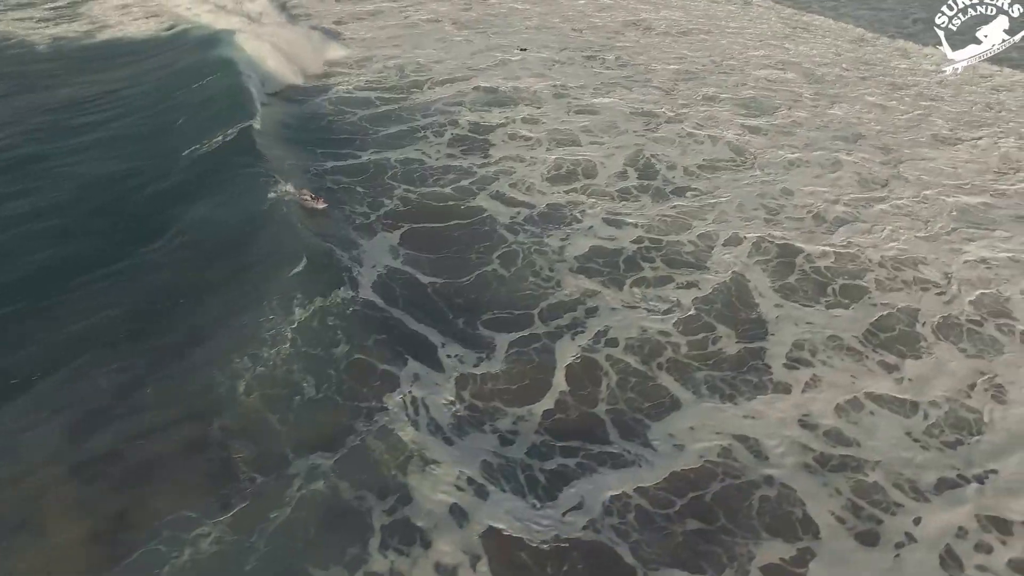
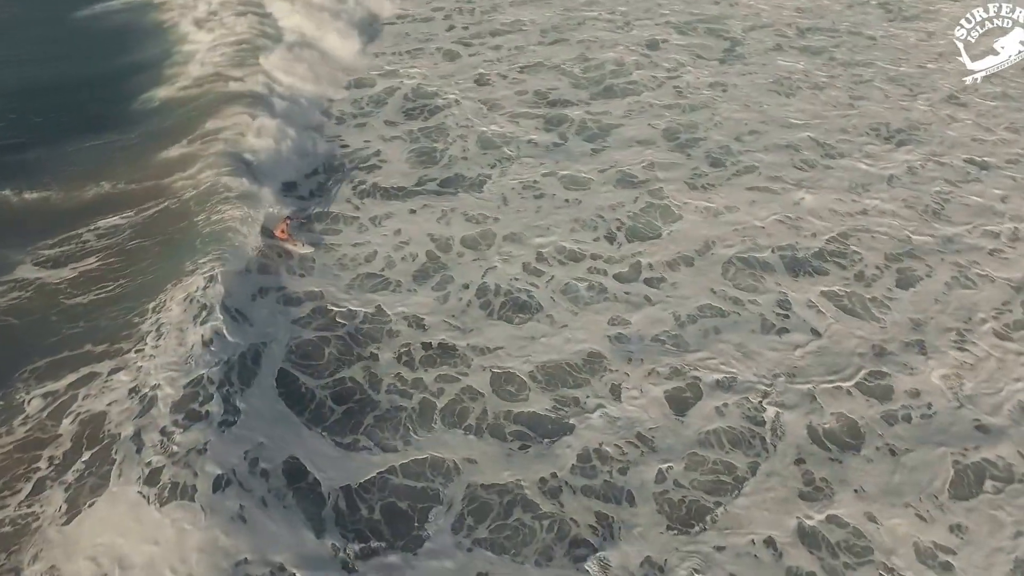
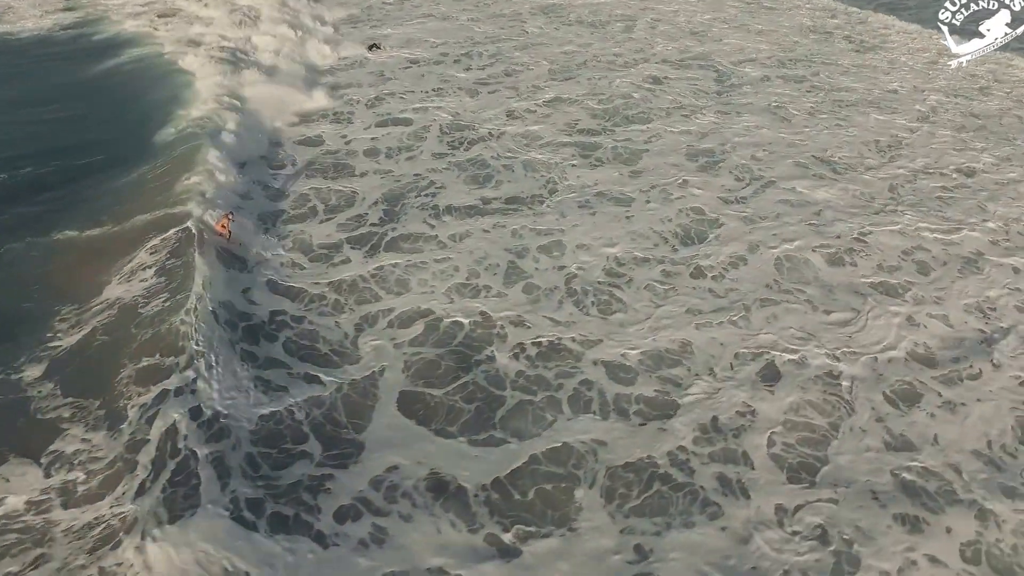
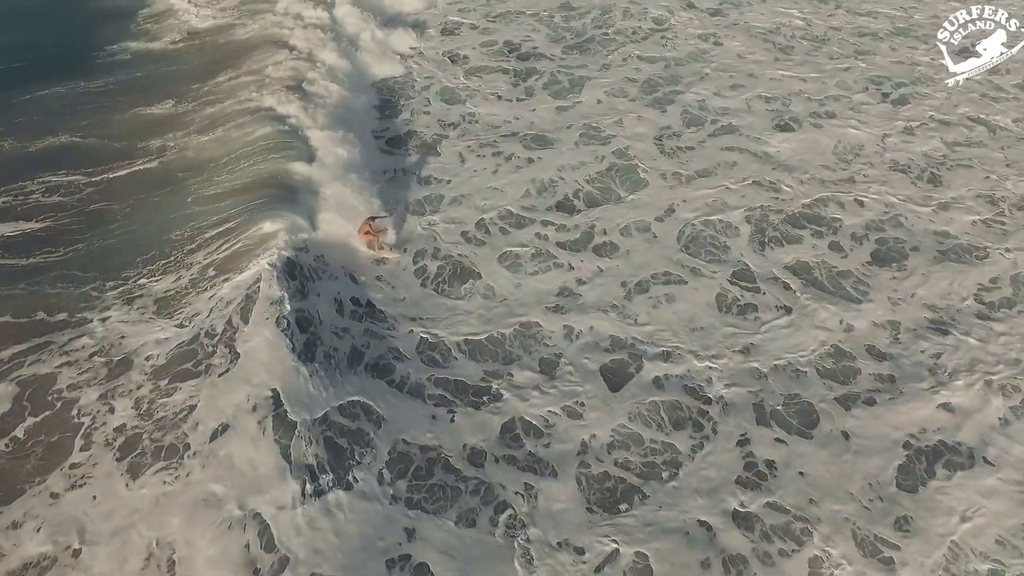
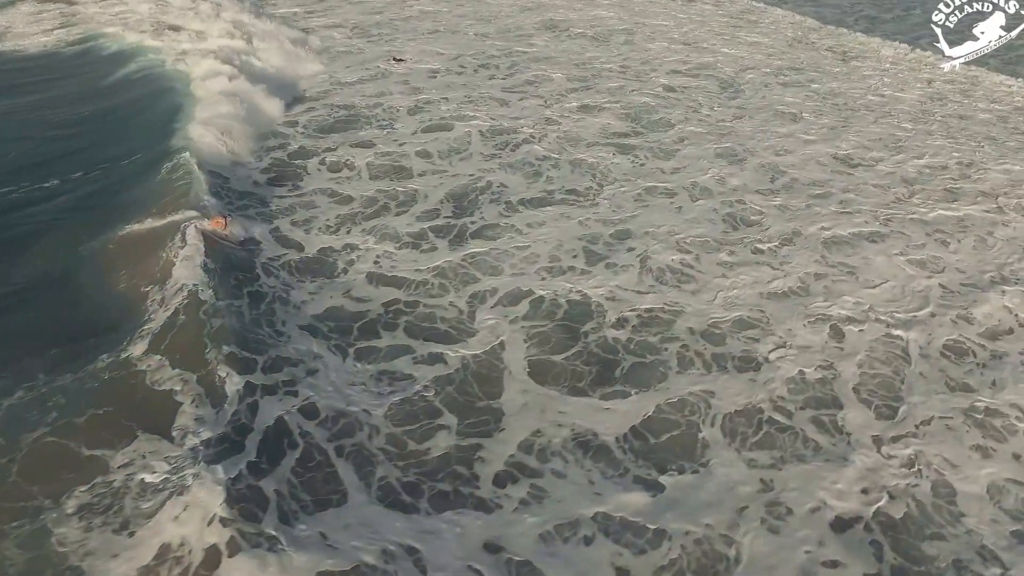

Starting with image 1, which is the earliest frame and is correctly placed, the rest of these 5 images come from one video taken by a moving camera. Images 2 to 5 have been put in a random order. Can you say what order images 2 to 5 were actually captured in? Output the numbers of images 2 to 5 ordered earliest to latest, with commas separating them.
5, 3, 2, 4
